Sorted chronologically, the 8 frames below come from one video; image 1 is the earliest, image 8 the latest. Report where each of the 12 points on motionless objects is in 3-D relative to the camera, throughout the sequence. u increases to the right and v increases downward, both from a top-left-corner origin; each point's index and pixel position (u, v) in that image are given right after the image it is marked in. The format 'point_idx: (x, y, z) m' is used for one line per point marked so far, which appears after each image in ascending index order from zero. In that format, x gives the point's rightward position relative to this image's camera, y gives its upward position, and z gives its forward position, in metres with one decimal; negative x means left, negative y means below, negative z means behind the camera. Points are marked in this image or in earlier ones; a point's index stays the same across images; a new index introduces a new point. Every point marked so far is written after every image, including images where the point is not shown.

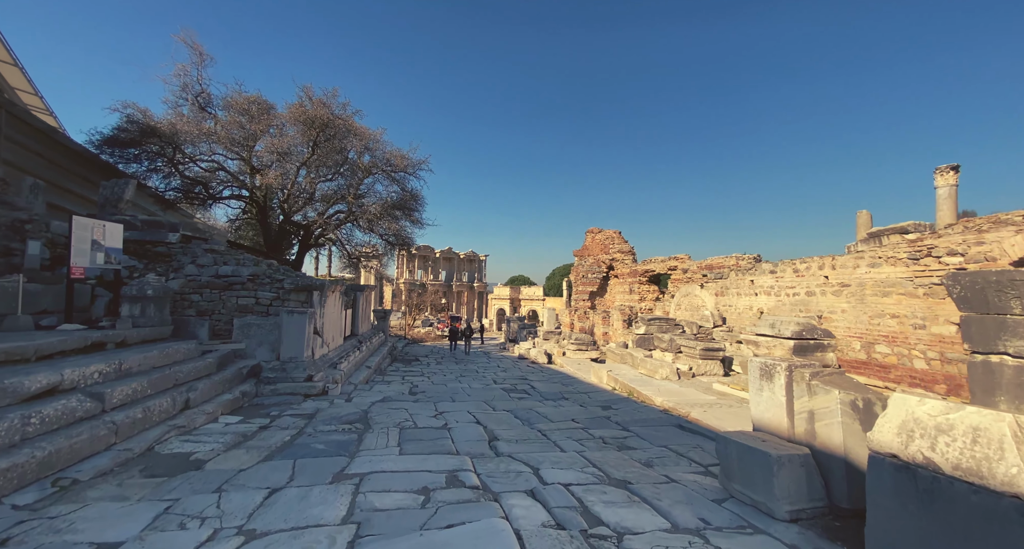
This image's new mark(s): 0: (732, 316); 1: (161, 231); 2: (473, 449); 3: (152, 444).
0: (+4.8, -0.9, +9.8) m
1: (-5.6, +0.7, +7.2) m
2: (-0.3, -1.5, +3.9) m
3: (-3.0, -1.4, +3.7) m
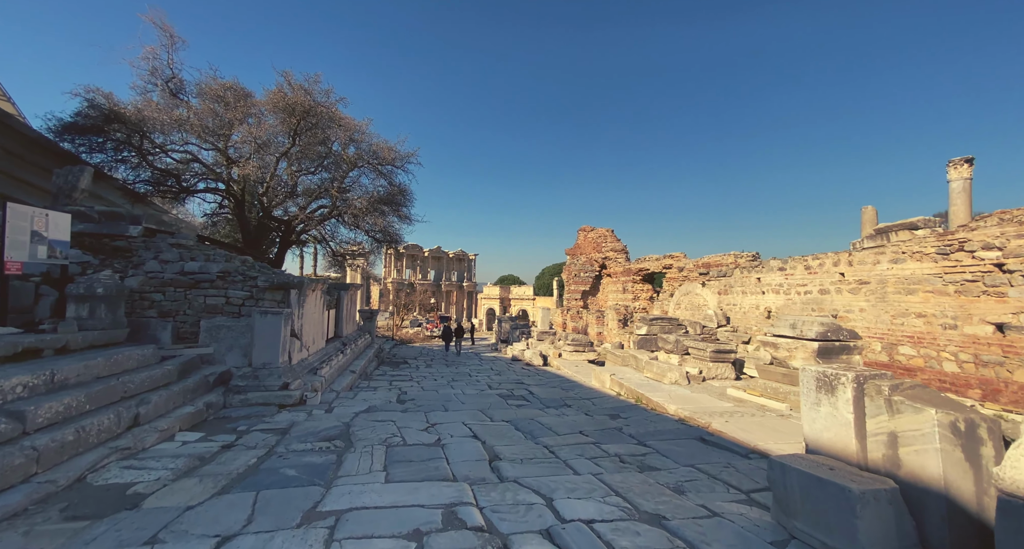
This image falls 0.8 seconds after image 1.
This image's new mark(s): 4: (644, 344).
0: (+4.7, -0.9, +9.4) m
1: (-5.7, +0.7, +6.5) m
2: (-0.3, -1.5, +3.3) m
3: (-2.9, -1.4, +3.1) m
4: (+2.6, -1.4, +9.0) m
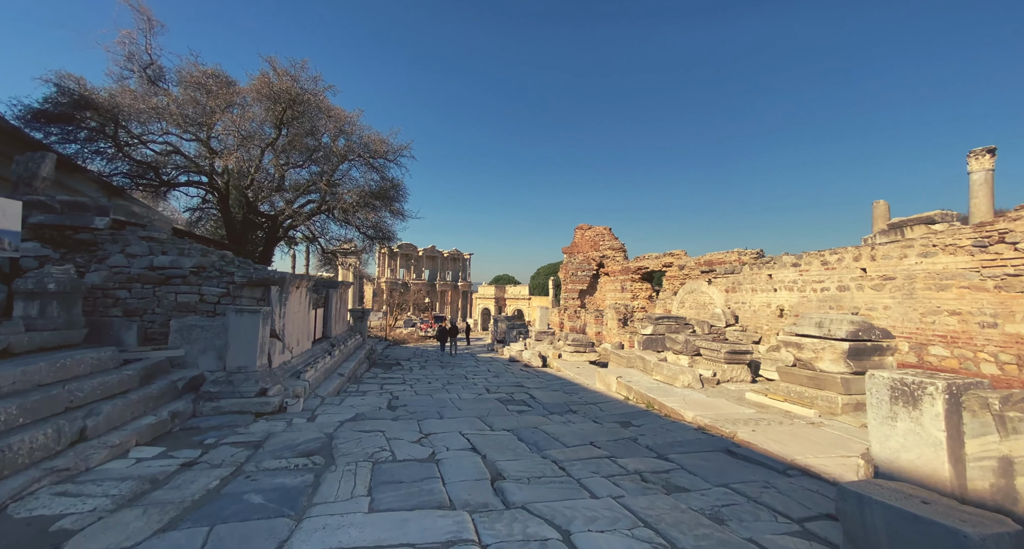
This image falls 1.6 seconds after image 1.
0: (+4.7, -0.8, +9.0) m
1: (-5.7, +0.8, +6.0) m
2: (-0.2, -1.4, +2.8) m
3: (-2.9, -1.3, +2.5) m
4: (+2.6, -1.3, +8.5) m
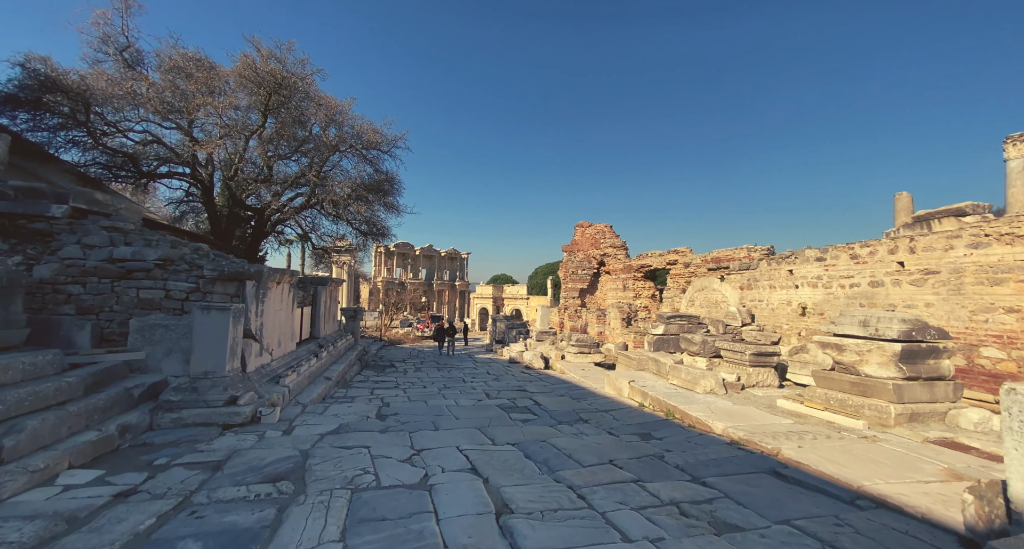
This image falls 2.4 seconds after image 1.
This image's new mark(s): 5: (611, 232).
0: (+4.7, -0.7, +8.4) m
1: (-5.6, +0.9, +5.3) m
2: (-0.2, -1.3, +2.2) m
3: (-2.8, -1.2, +1.9) m
4: (+2.6, -1.3, +7.9) m
5: (+4.1, +1.8, +18.6) m
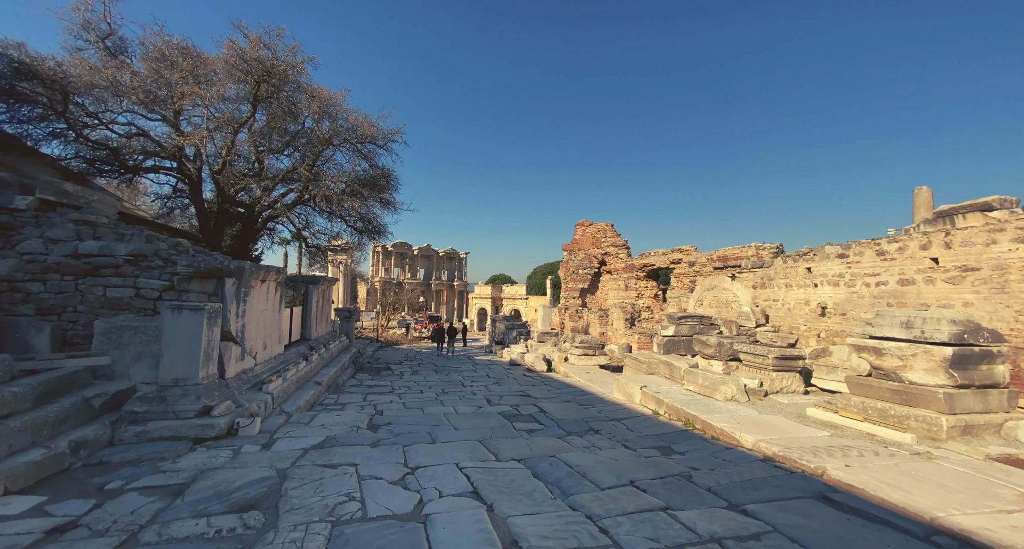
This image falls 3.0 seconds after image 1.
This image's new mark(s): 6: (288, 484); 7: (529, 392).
0: (+4.7, -0.7, +8.0) m
1: (-5.6, +0.9, +4.9) m
2: (-0.1, -1.3, +1.8) m
3: (-2.8, -1.2, +1.5) m
4: (+2.6, -1.2, +7.5) m
5: (+4.1, +1.8, +18.2) m
6: (-1.5, -1.4, +3.0) m
7: (+0.3, -1.8, +7.0) m
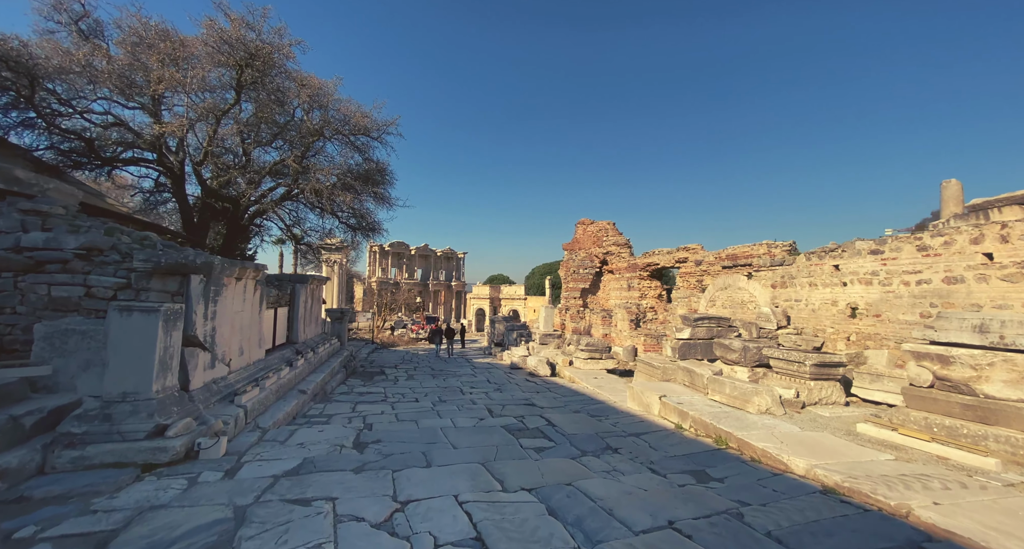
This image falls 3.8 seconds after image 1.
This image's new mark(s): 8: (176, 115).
0: (+4.8, -0.7, +7.4) m
1: (-5.5, +0.9, +4.2) m
2: (-0.1, -1.3, +1.2) m
3: (-2.7, -1.1, +0.9) m
4: (+2.7, -1.2, +6.9) m
5: (+4.1, +1.8, +17.6) m
6: (-1.4, -1.4, +2.4) m
7: (+0.3, -1.8, +6.4) m
8: (-6.8, +3.2, +9.0) m
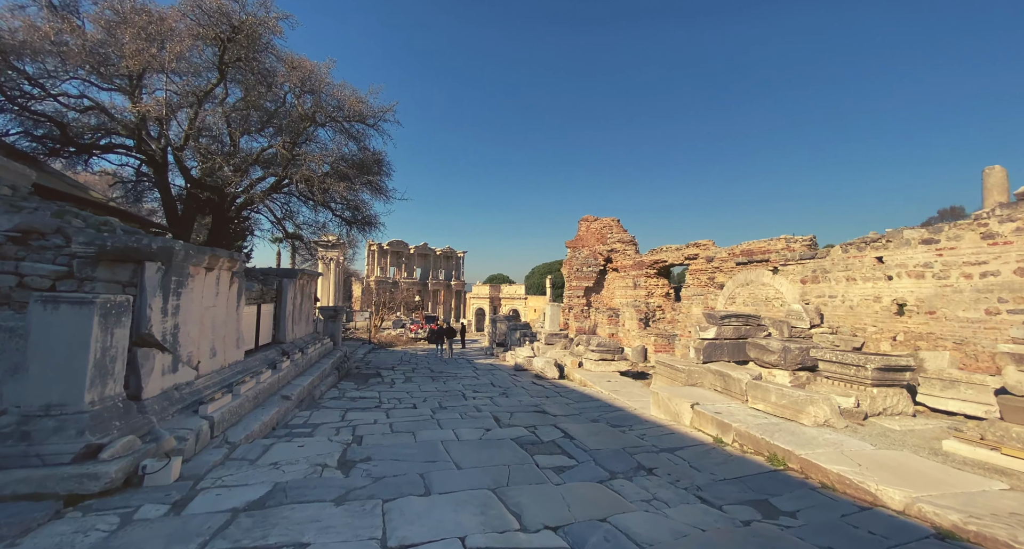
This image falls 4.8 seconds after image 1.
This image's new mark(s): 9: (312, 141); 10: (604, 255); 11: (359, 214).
0: (+4.9, -0.6, +6.8) m
1: (-5.4, +1.1, +3.6) m
2: (+0.1, -1.2, +0.5) m
3: (-2.6, -1.0, +0.2) m
4: (+2.8, -1.1, +6.3) m
5: (+4.2, +1.9, +17.0) m
6: (-1.3, -1.3, +1.7) m
7: (+0.4, -1.7, +5.8) m
8: (-6.7, +3.3, +8.4) m
9: (-4.5, +3.0, +10.2) m
10: (+3.6, +0.8, +17.2) m
11: (-3.9, +1.5, +11.5) m
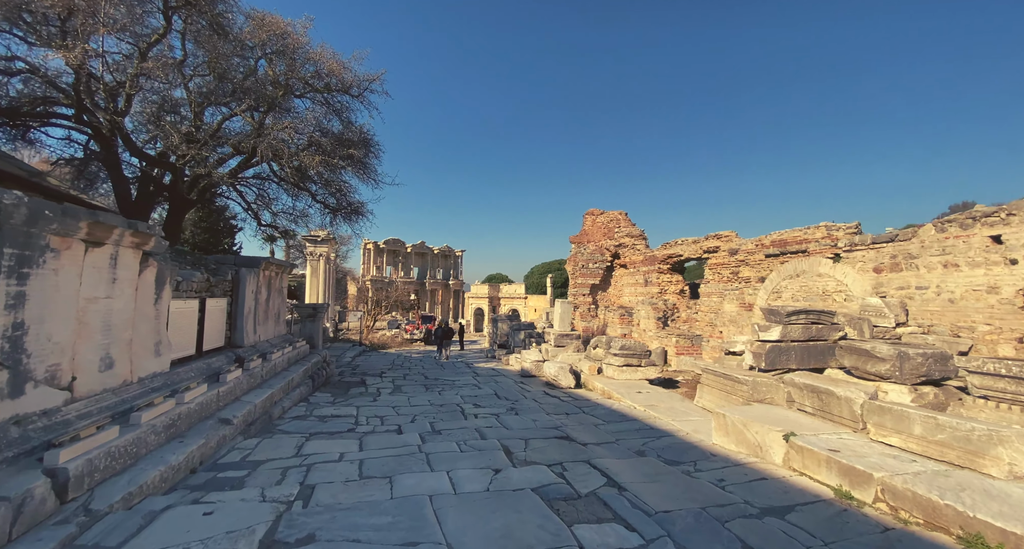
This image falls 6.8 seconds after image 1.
0: (+5.0, -0.4, +5.4) m
1: (-5.3, +1.2, +2.2) m
2: (+0.2, -1.0, -0.8) m
3: (-2.4, -0.9, -1.2) m
4: (+2.9, -0.9, +4.9) m
5: (+4.3, +2.1, +15.6) m
6: (-1.2, -1.1, +0.4) m
7: (+0.6, -1.5, +4.4) m
8: (-6.5, +3.5, +7.0) m
9: (-4.4, +3.2, +8.8) m
10: (+3.7, +0.9, +15.9) m
11: (-3.8, +1.7, +10.2) m
